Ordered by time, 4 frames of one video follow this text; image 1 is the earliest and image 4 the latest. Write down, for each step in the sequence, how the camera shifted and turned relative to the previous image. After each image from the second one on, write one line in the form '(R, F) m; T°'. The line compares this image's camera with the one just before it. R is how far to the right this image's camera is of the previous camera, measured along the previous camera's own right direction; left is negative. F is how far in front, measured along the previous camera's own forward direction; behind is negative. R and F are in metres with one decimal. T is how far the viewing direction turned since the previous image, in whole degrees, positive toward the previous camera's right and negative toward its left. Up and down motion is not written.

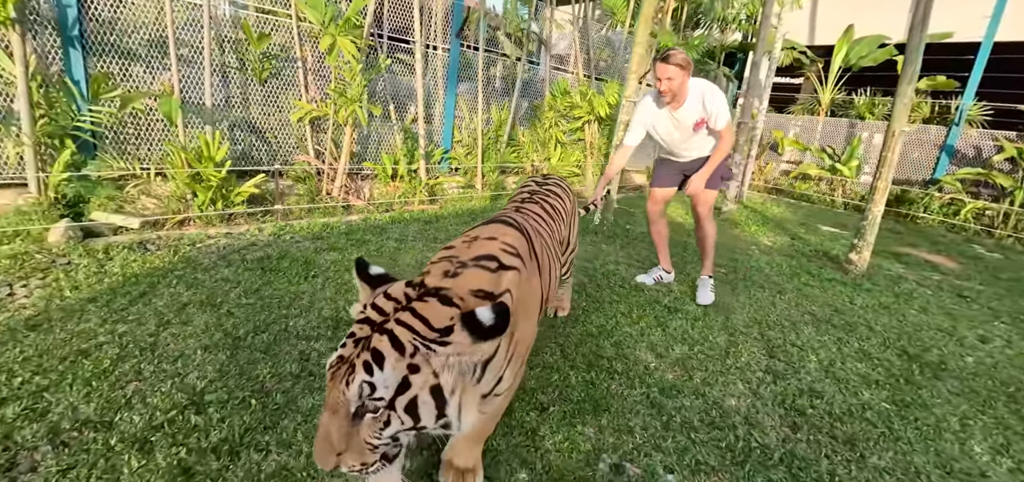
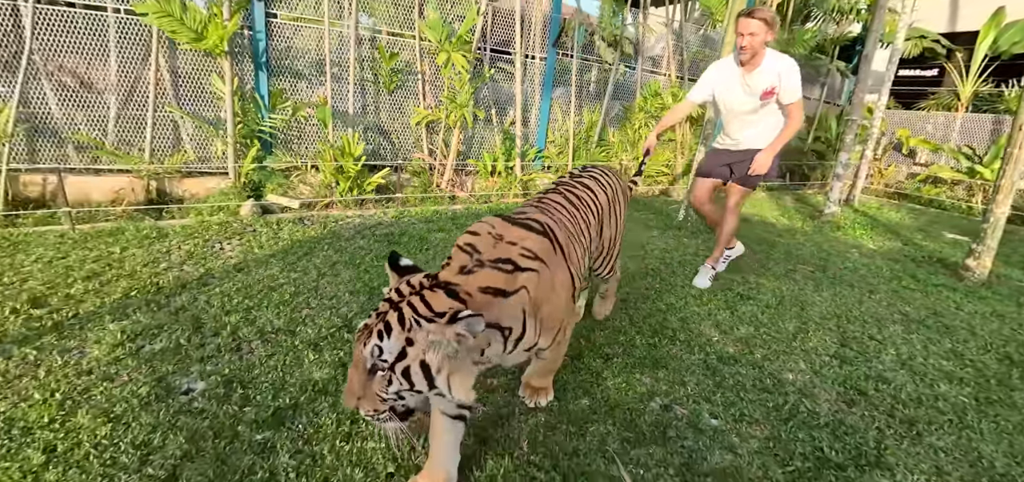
(+0.1, -0.4) m; -12°
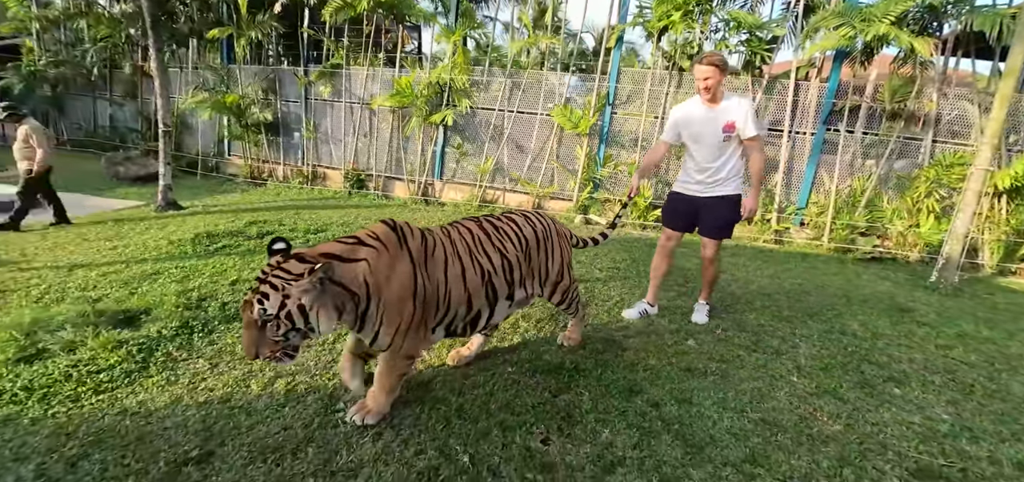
(+1.1, -1.9) m; -37°
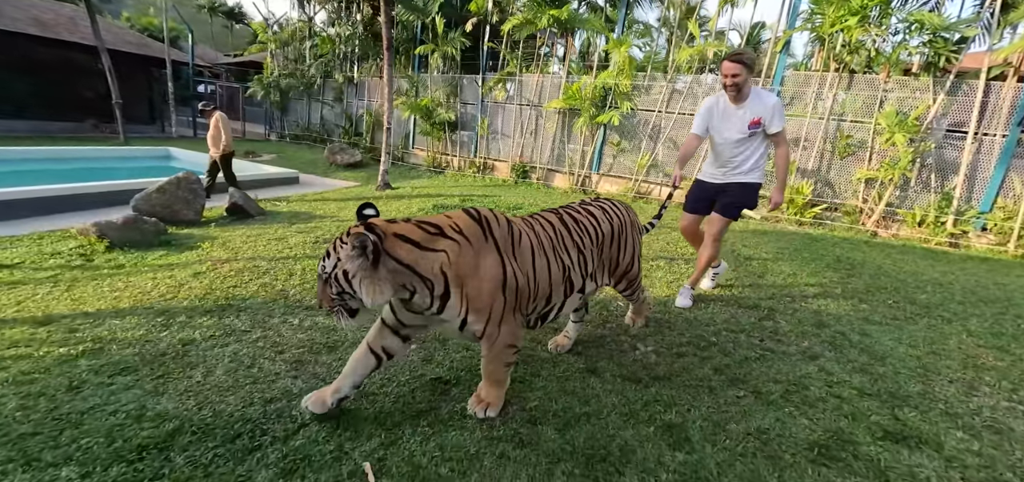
(-0.7, -1.2) m; -13°
